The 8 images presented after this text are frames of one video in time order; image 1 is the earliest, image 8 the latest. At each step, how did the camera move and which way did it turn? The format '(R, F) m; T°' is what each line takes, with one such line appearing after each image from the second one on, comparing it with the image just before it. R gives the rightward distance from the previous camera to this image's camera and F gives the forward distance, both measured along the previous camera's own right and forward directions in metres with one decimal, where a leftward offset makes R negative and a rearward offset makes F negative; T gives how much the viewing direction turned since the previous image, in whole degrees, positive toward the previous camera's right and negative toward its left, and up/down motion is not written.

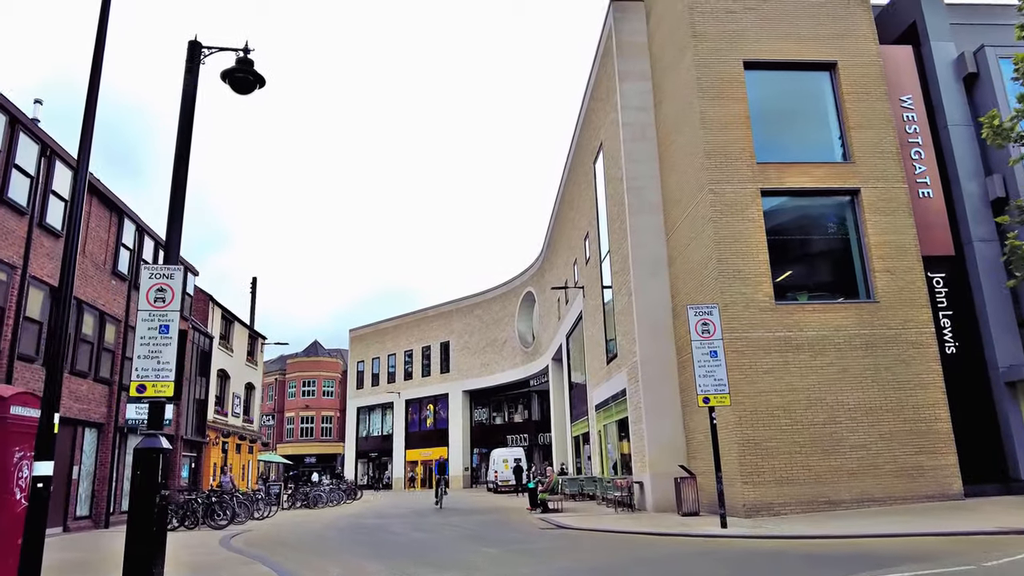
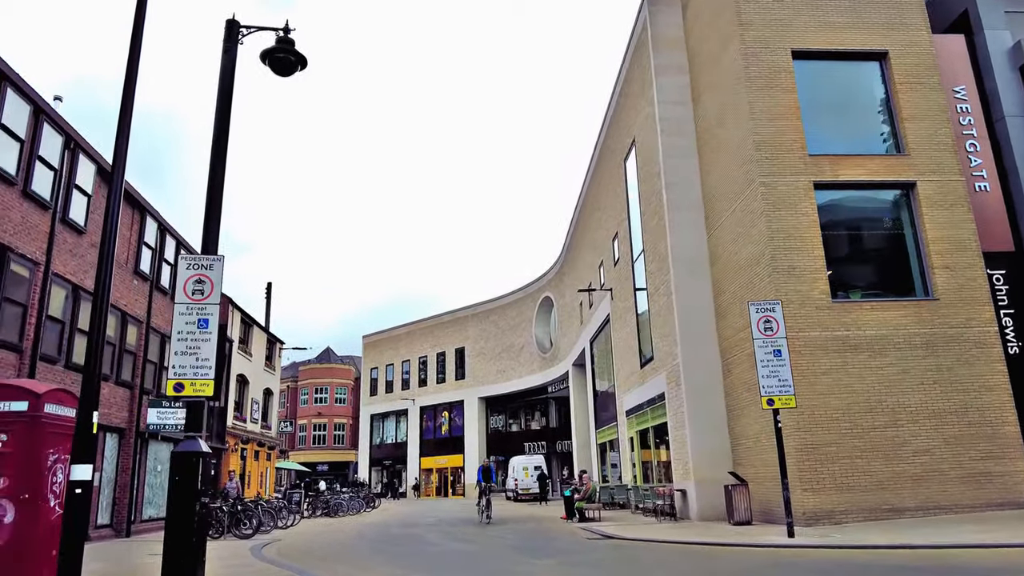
(-0.8, +0.7) m; 0°
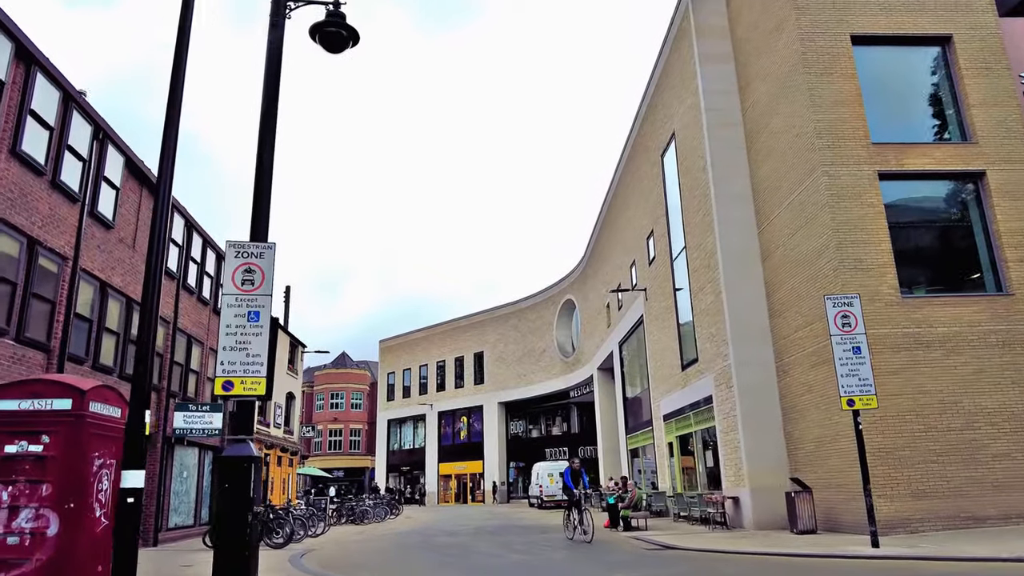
(-0.8, +0.8) m; -1°
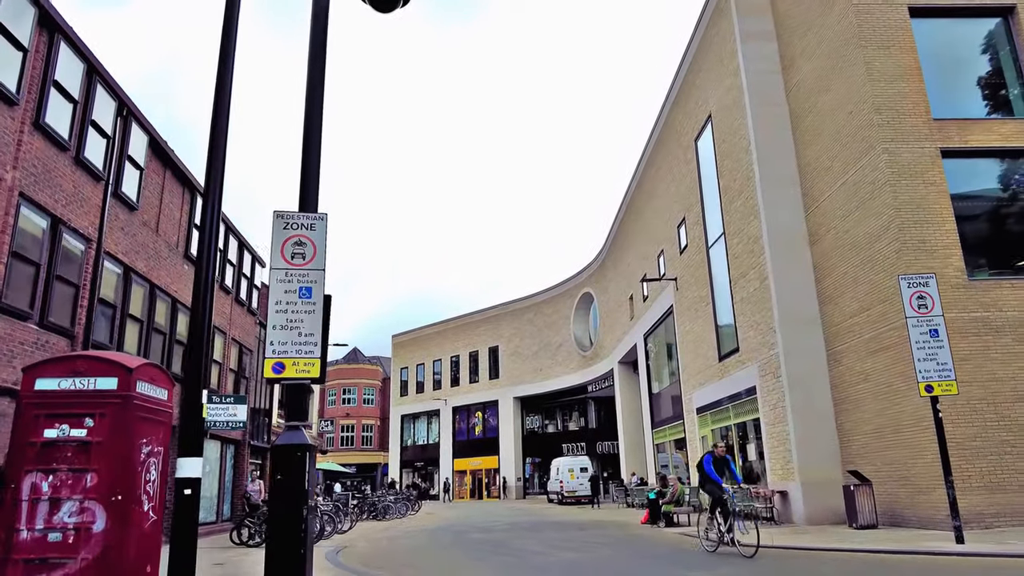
(-0.8, +0.7) m; 0°
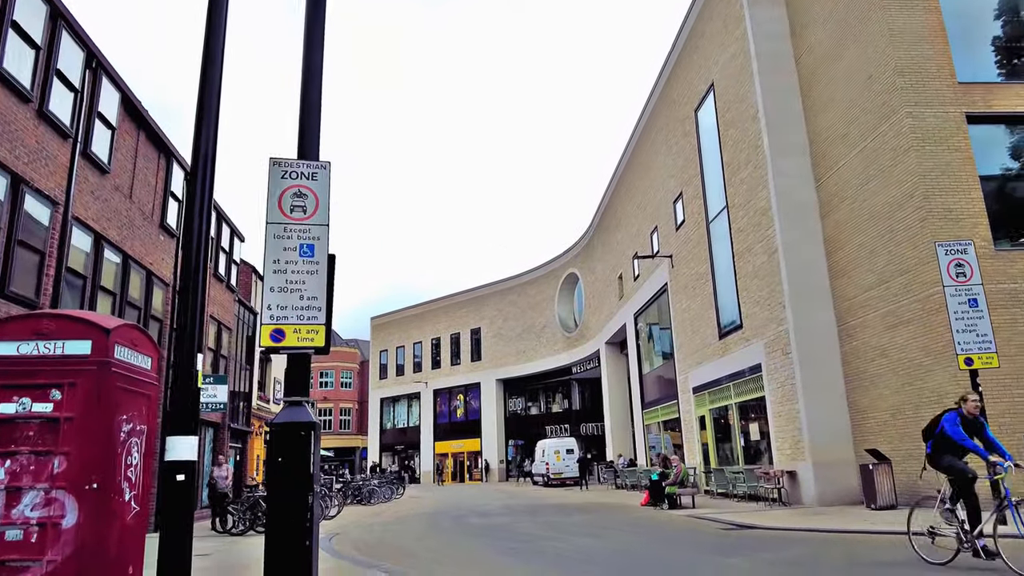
(-0.5, +0.9) m; +2°
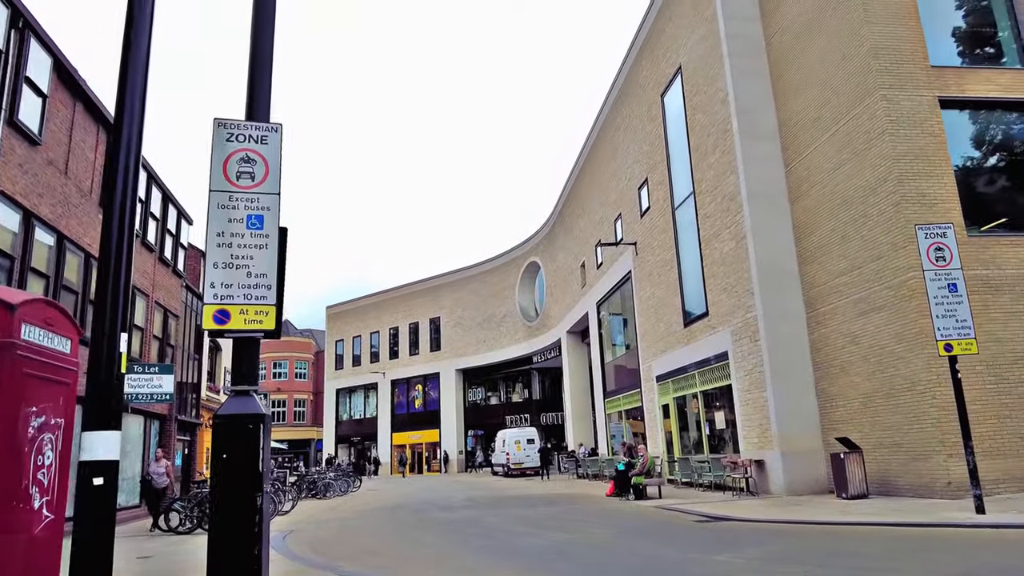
(-0.1, +0.6) m; +3°
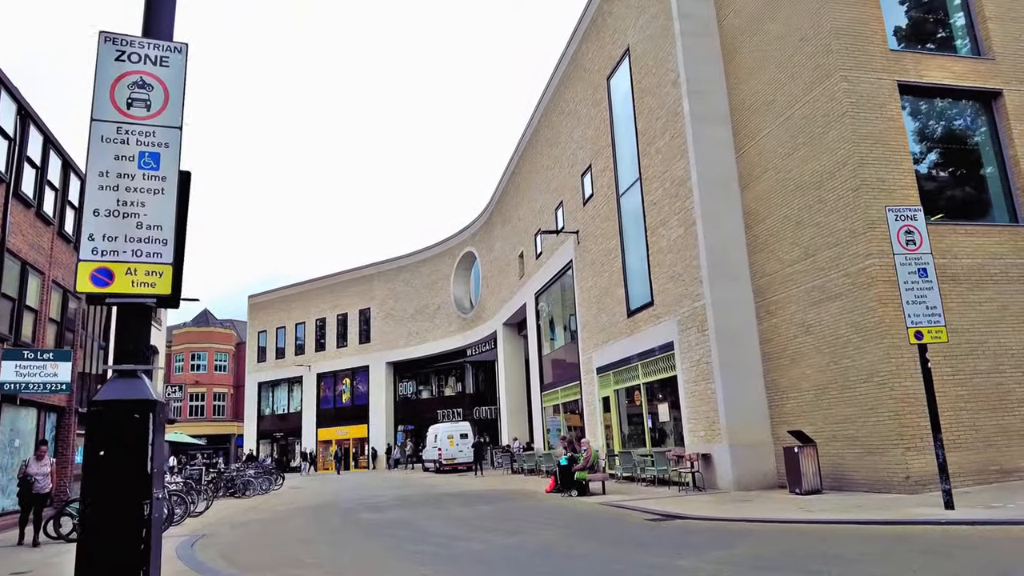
(-0.2, +1.1) m; +5°
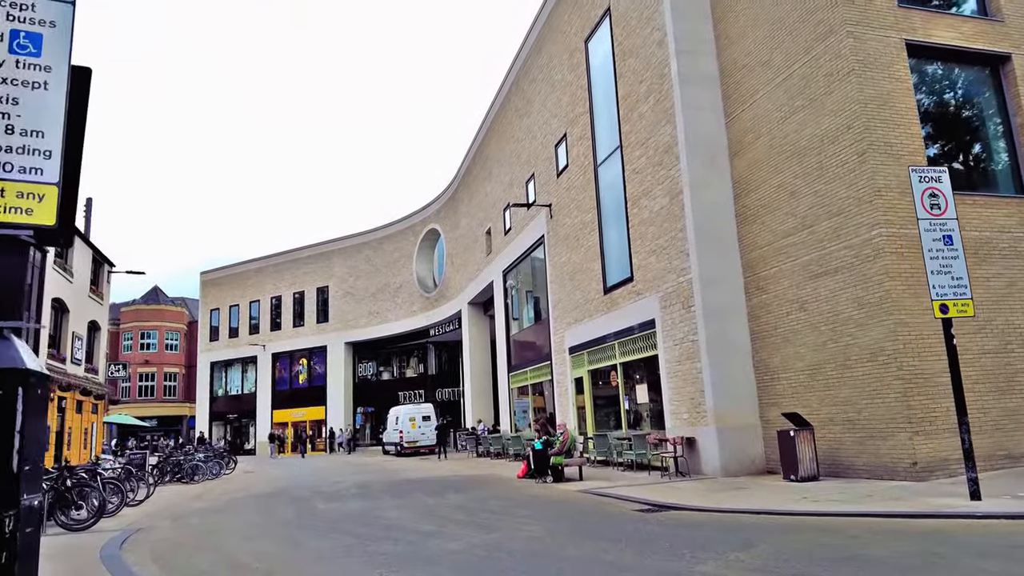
(-0.2, +1.2) m; +3°
